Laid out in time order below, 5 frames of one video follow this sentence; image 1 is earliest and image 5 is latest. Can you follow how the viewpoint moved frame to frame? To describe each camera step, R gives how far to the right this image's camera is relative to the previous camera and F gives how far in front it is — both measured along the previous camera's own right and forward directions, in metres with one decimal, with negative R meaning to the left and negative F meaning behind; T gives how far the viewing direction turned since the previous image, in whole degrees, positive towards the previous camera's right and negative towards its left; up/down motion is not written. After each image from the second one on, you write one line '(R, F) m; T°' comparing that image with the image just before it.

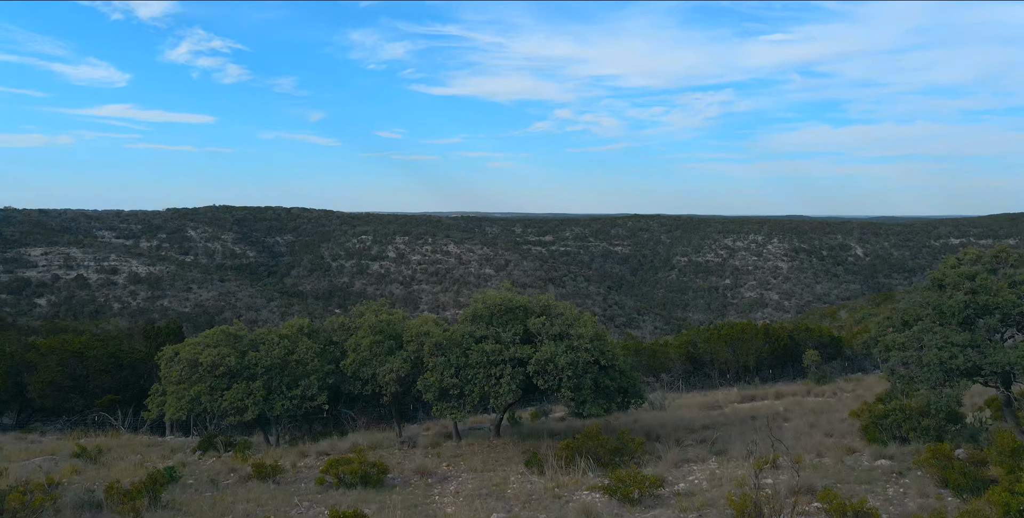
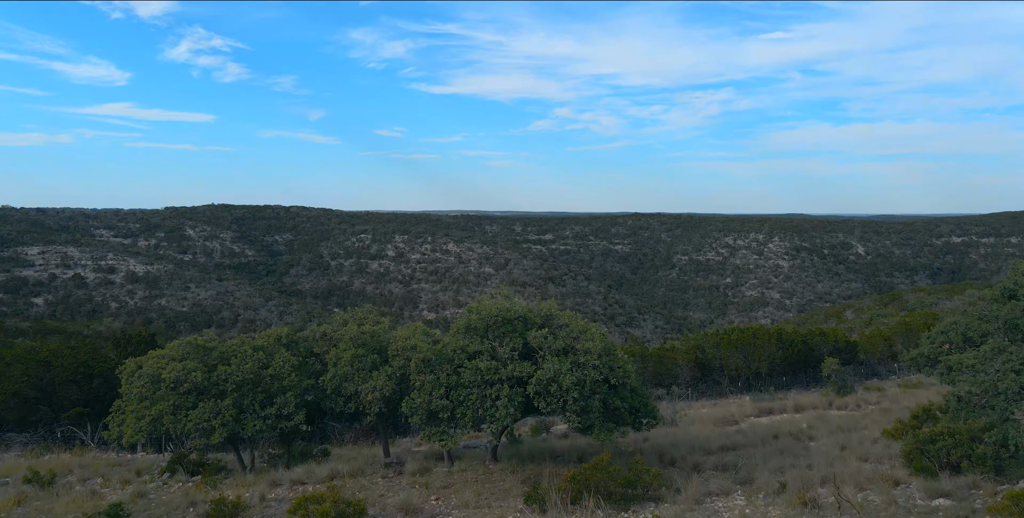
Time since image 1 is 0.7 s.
(0.0, +0.4) m; 0°
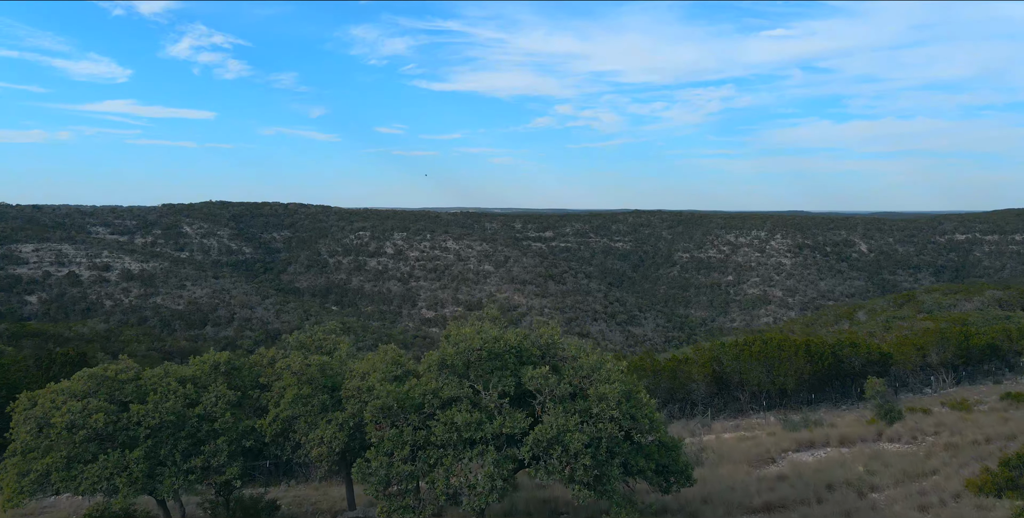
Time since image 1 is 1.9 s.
(+0.1, +0.8) m; 0°
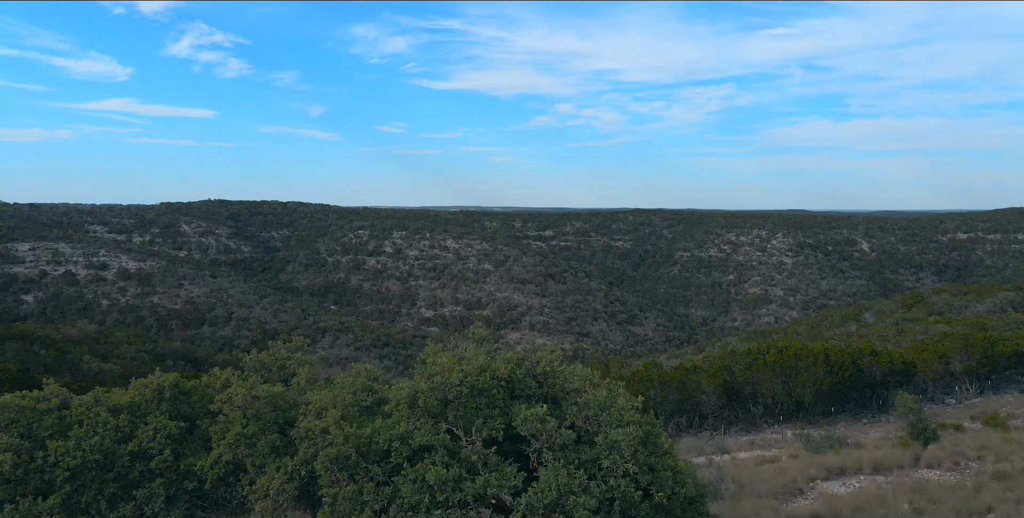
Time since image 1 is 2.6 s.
(0.0, +0.5) m; 0°
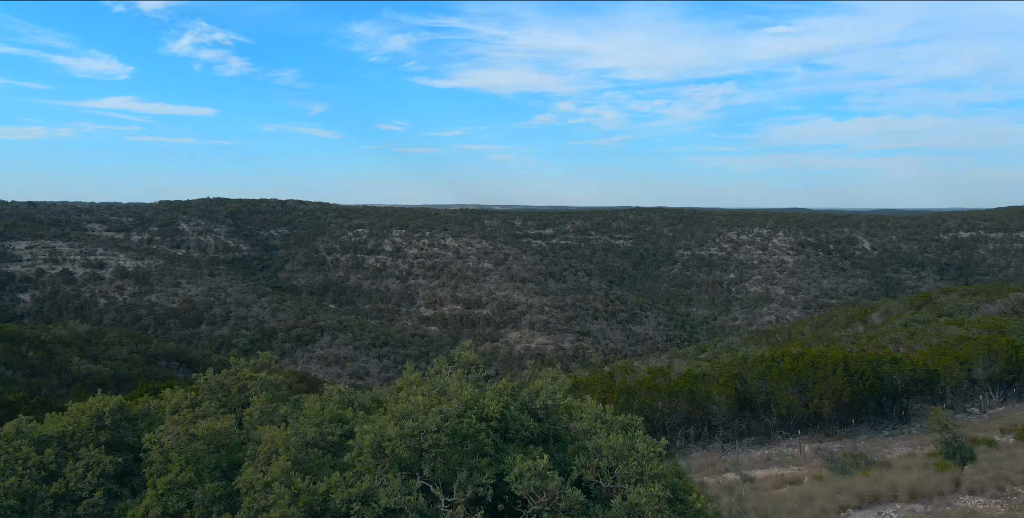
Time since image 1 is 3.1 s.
(0.0, +0.4) m; 0°
